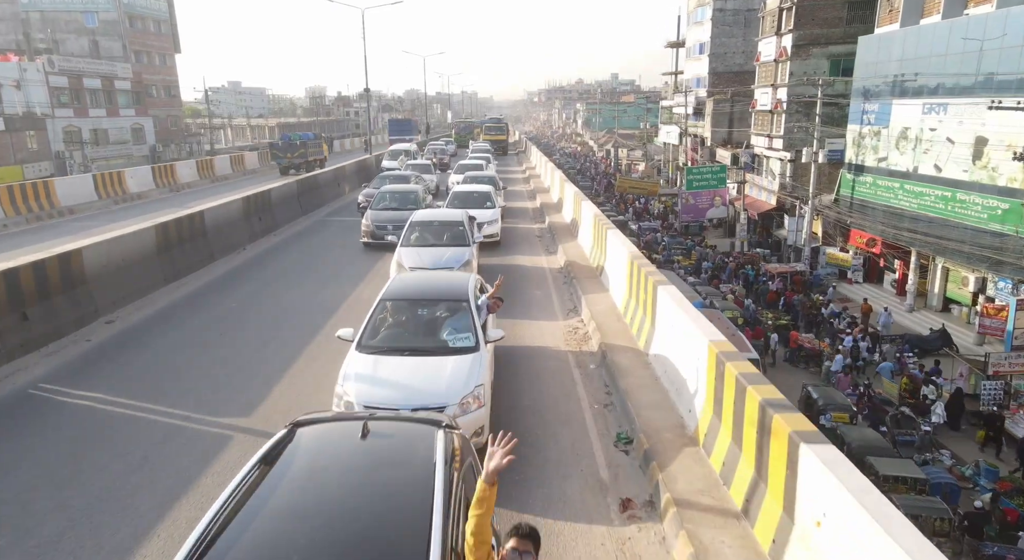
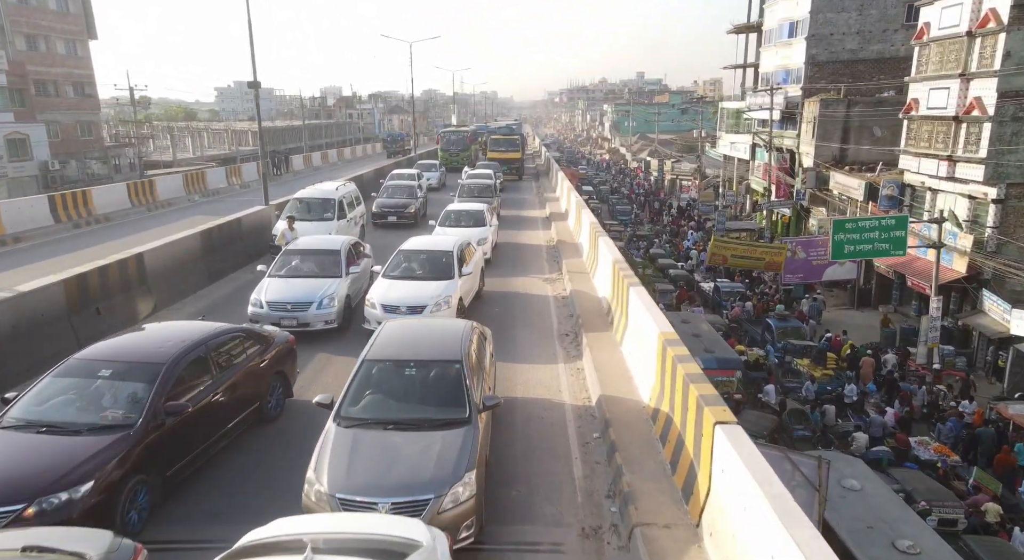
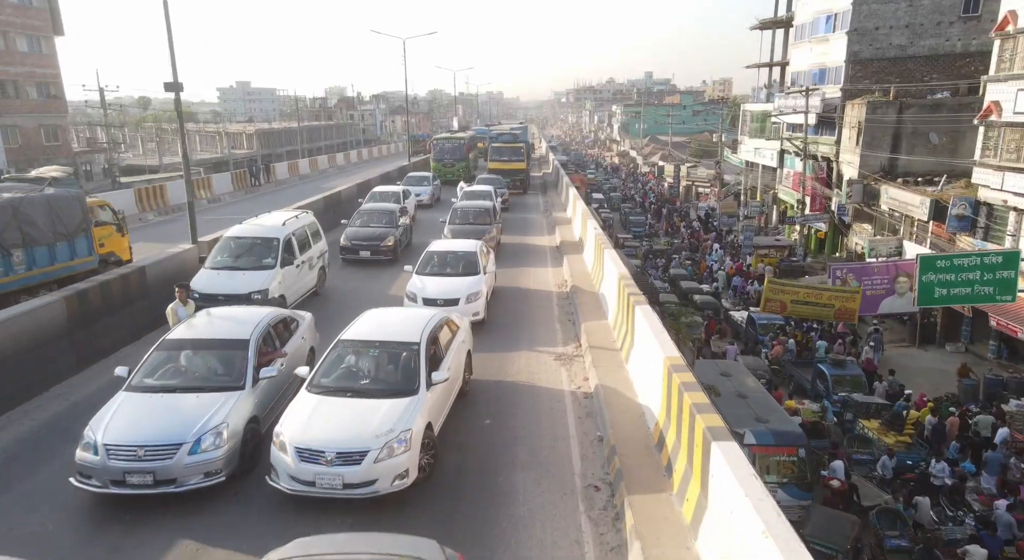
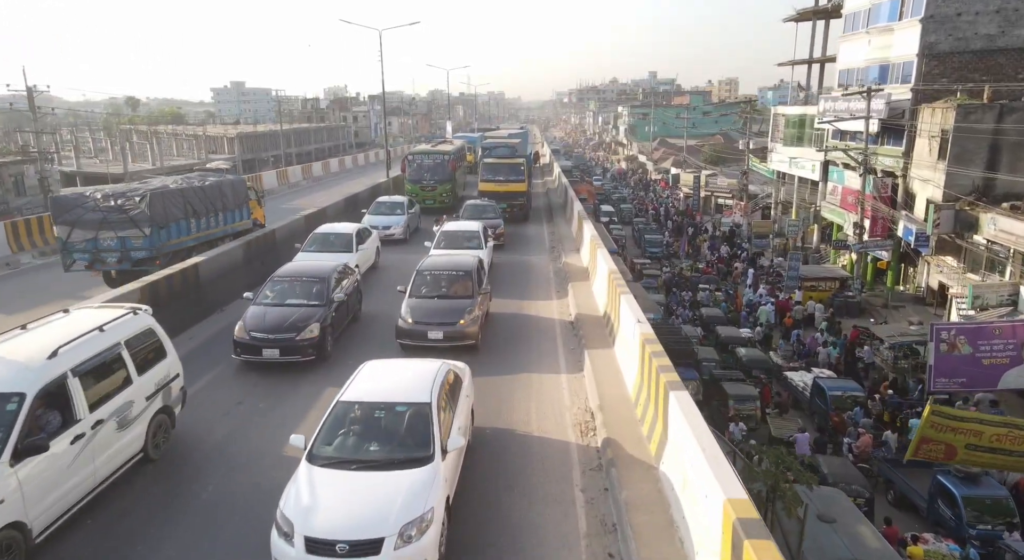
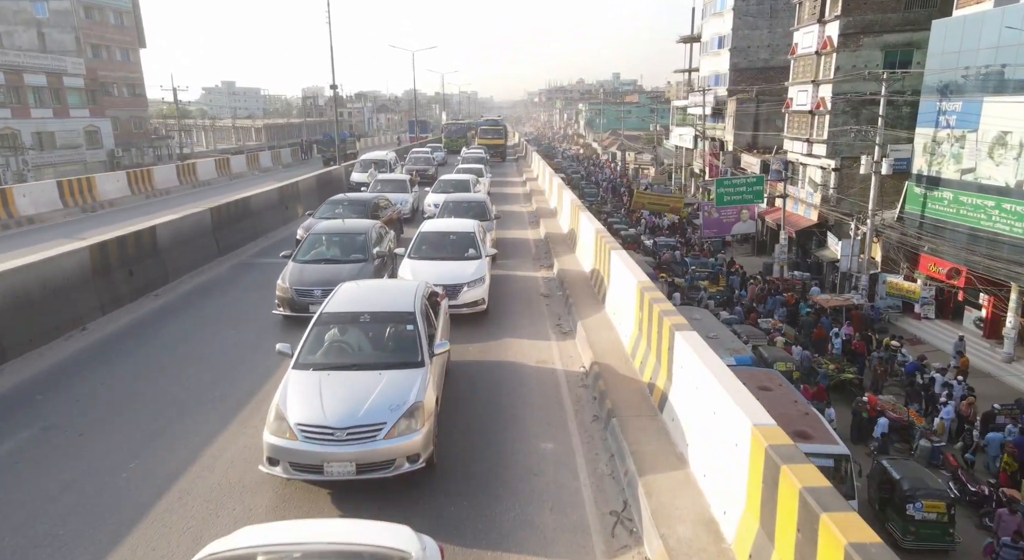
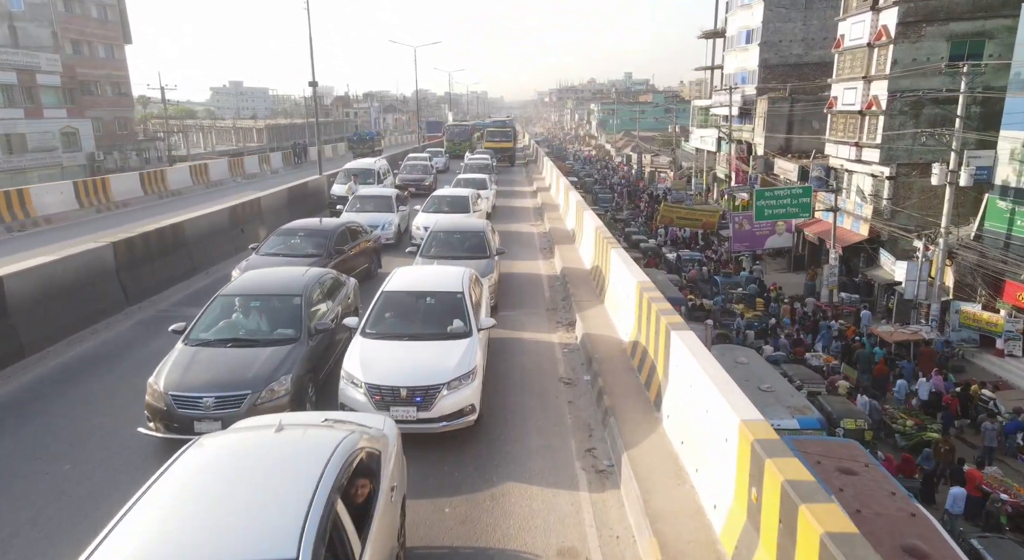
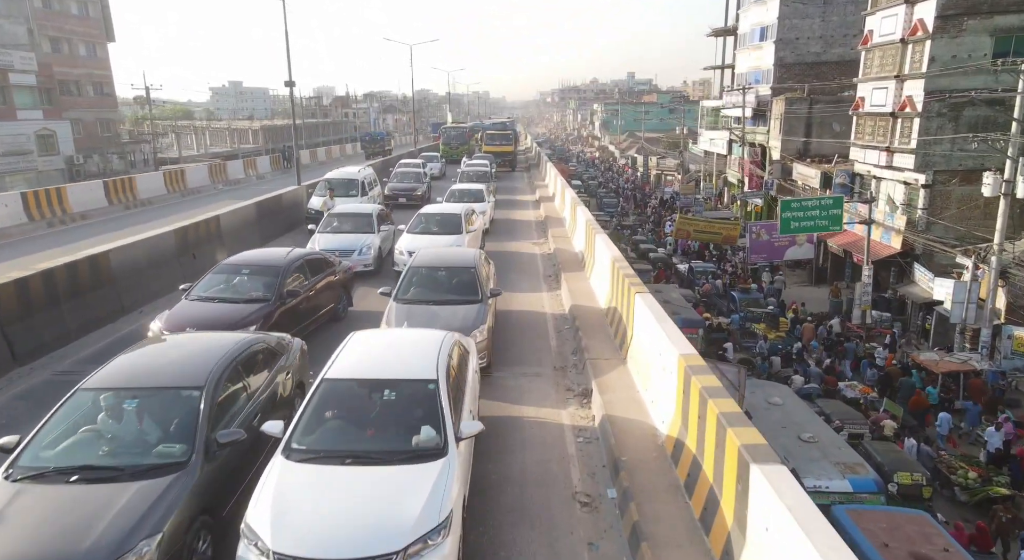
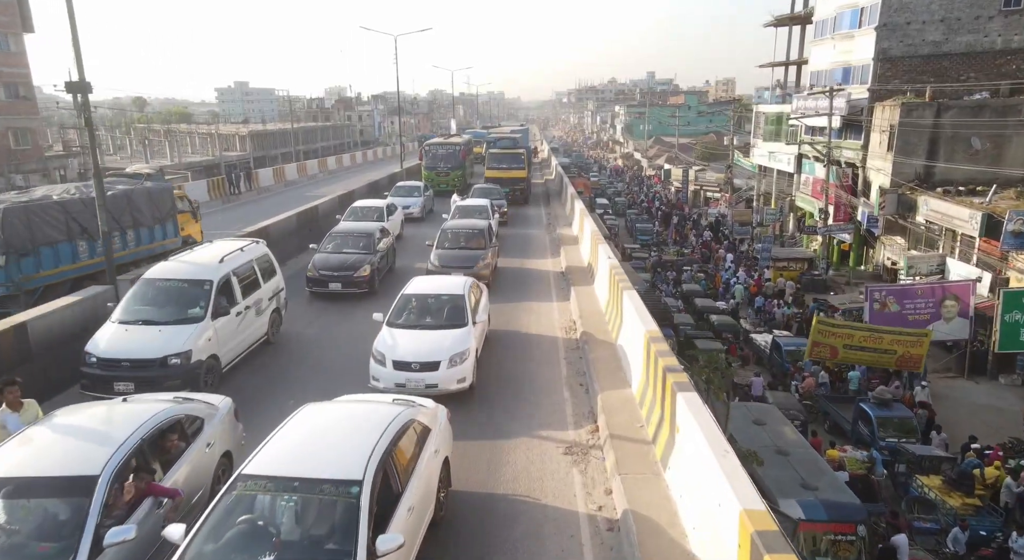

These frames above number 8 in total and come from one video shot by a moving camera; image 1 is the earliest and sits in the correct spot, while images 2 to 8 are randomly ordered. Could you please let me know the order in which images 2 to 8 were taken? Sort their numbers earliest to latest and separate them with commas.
5, 6, 7, 2, 3, 8, 4
